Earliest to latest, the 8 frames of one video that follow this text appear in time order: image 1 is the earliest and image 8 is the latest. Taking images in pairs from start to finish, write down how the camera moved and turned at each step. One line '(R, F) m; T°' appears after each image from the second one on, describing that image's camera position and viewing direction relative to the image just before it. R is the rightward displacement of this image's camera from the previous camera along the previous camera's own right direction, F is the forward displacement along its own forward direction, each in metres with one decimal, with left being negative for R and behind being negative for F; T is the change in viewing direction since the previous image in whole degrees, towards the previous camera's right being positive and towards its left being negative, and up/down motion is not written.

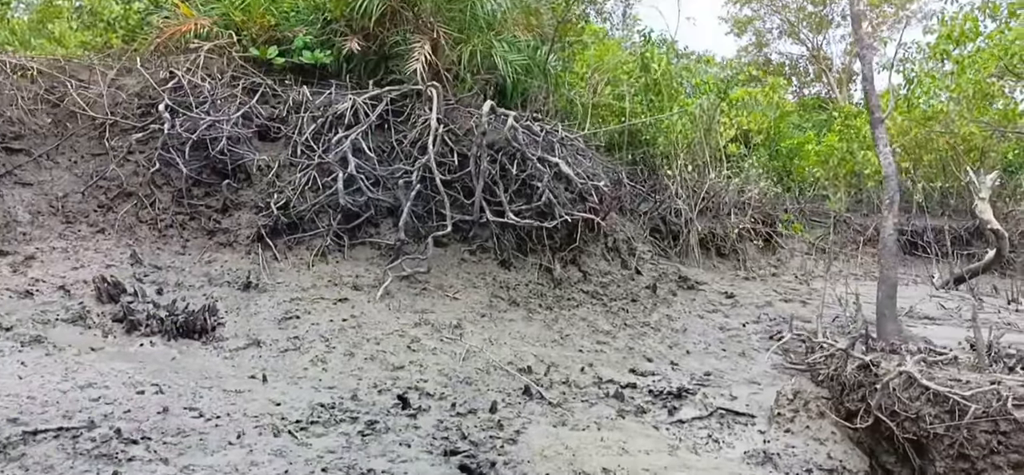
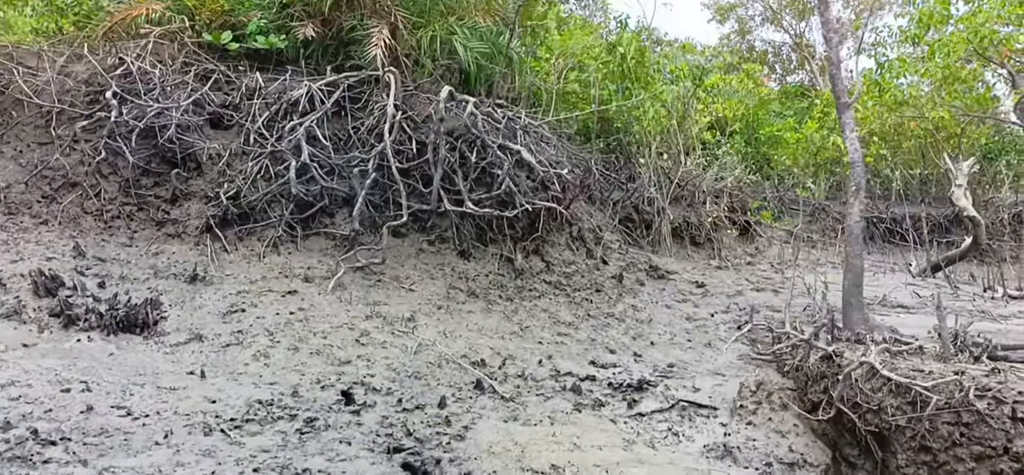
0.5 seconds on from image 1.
(+0.2, +0.2) m; +1°
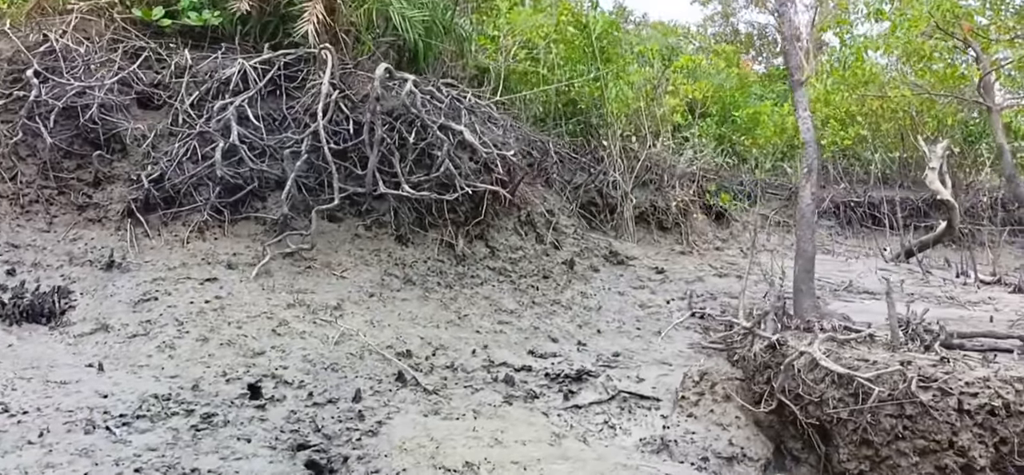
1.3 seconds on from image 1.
(+0.4, +0.3) m; 0°
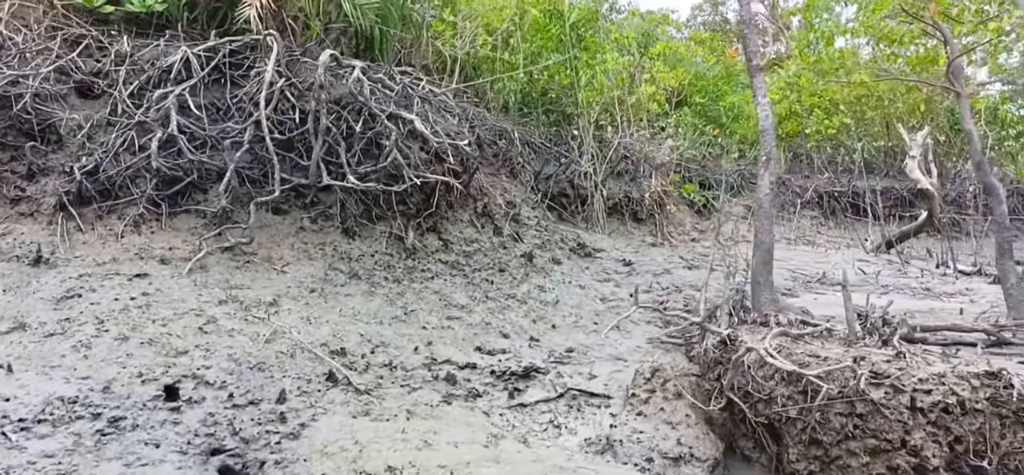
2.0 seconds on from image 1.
(+0.3, +0.2) m; 0°
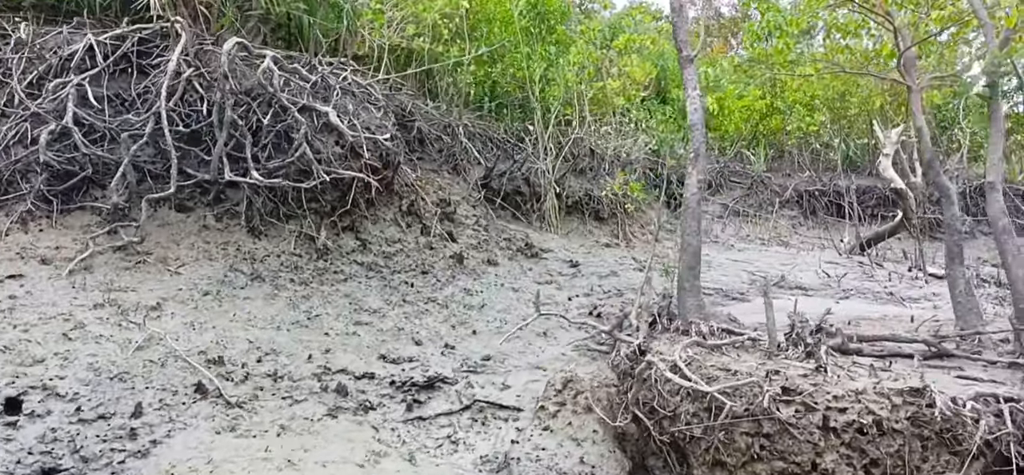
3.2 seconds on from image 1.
(+0.6, +0.4) m; -1°
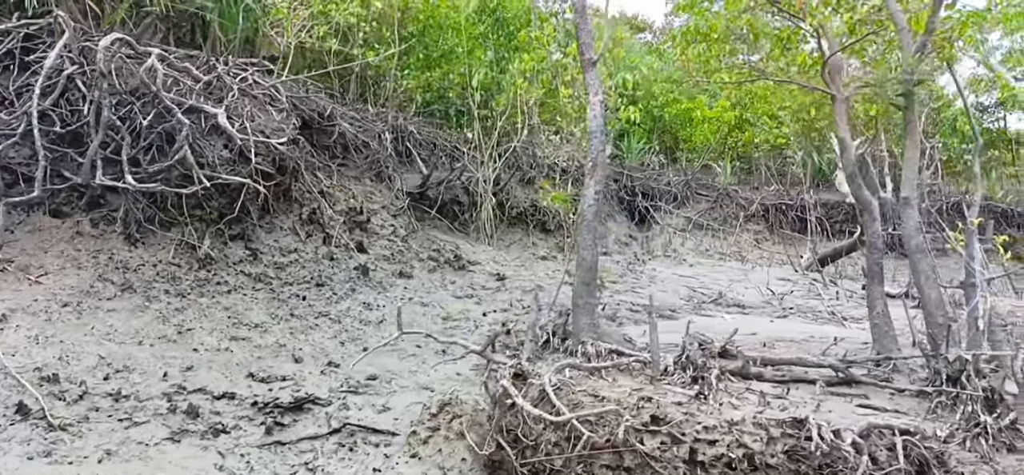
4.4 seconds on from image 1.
(+0.7, +0.3) m; 0°
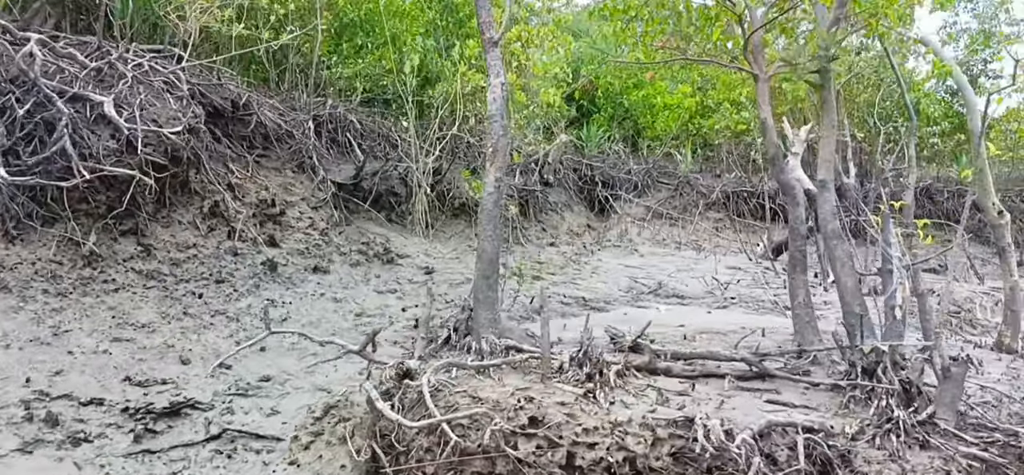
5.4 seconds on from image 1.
(+0.5, +0.3) m; +1°
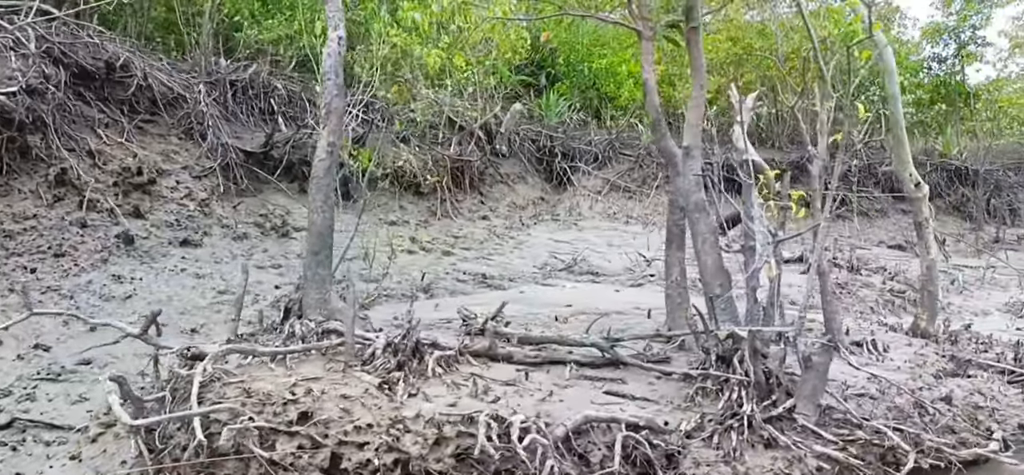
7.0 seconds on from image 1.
(+0.9, +0.5) m; -1°
